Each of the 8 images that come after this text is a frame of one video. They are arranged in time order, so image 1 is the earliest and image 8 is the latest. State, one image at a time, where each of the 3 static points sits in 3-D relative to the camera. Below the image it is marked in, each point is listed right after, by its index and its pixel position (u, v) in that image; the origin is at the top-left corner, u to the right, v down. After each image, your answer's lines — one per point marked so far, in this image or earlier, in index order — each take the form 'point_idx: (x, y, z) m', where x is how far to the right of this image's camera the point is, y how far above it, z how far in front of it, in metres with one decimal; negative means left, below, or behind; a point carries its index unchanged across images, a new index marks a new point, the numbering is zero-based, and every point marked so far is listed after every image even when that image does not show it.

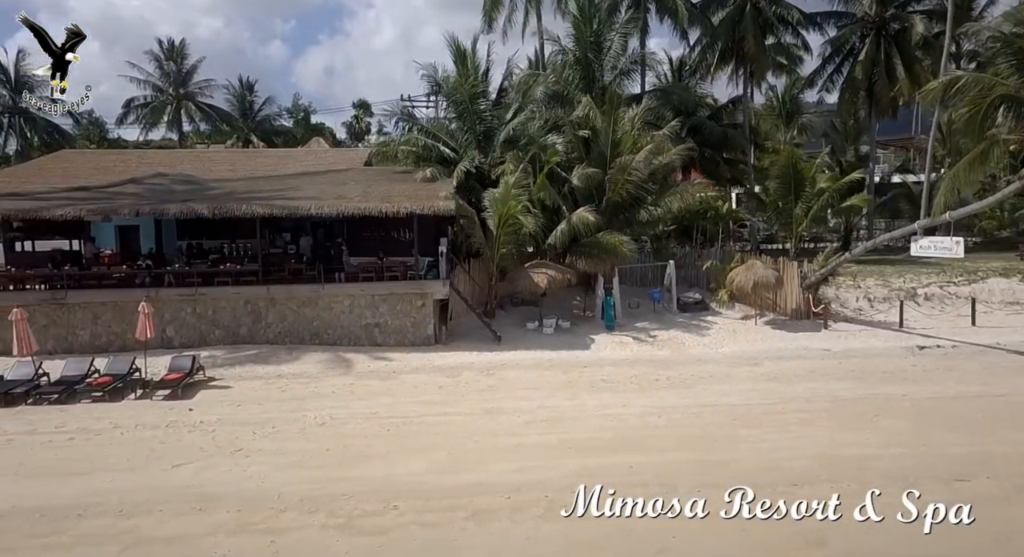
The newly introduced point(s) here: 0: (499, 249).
0: (-0.3, +0.7, +15.2) m
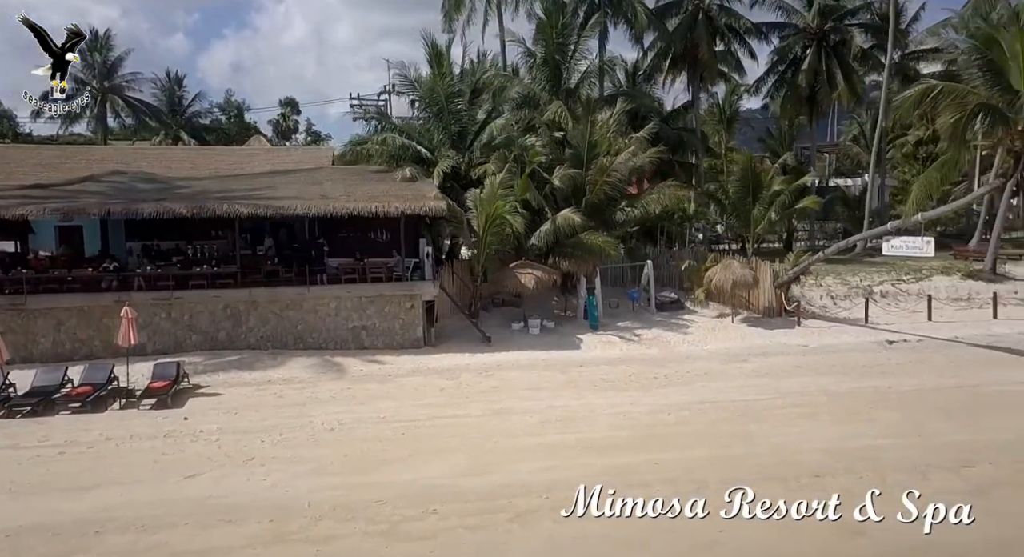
0: (-0.7, +0.7, +15.1) m
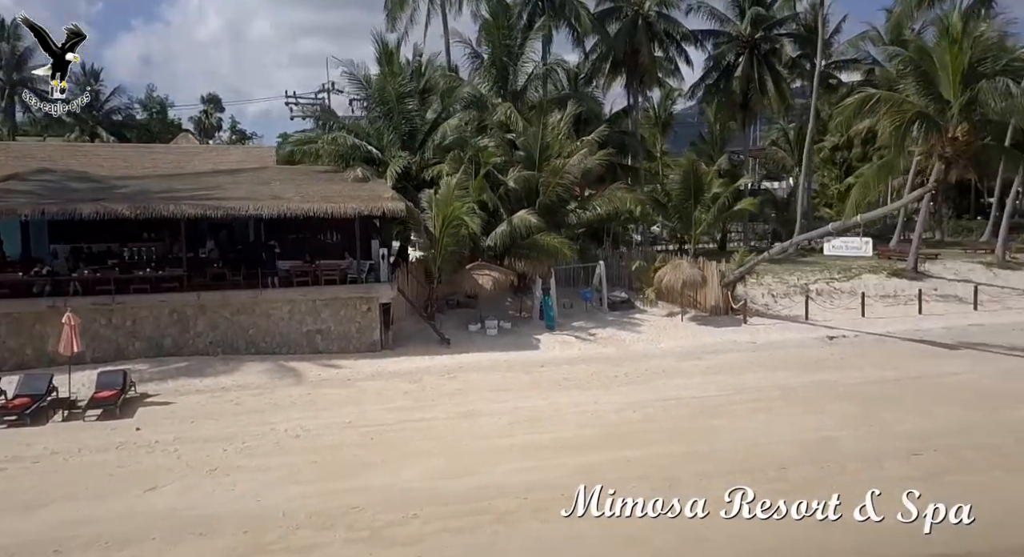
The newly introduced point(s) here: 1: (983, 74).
0: (-1.7, +0.7, +15.0) m
1: (+10.0, +4.3, +12.9) m
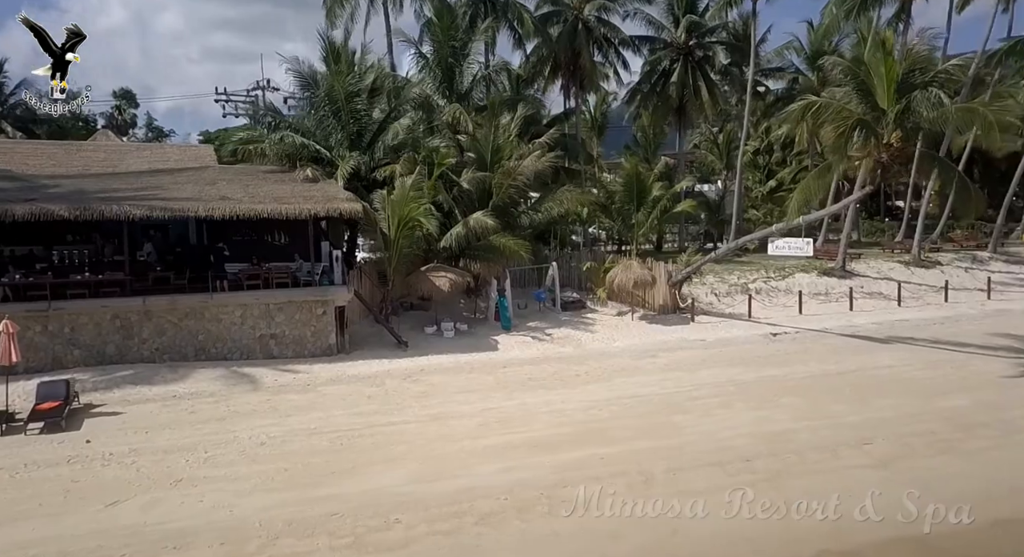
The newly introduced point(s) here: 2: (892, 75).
0: (-2.8, +0.6, +14.9) m
1: (+9.1, +4.4, +13.9) m
2: (+8.4, +4.5, +13.6) m
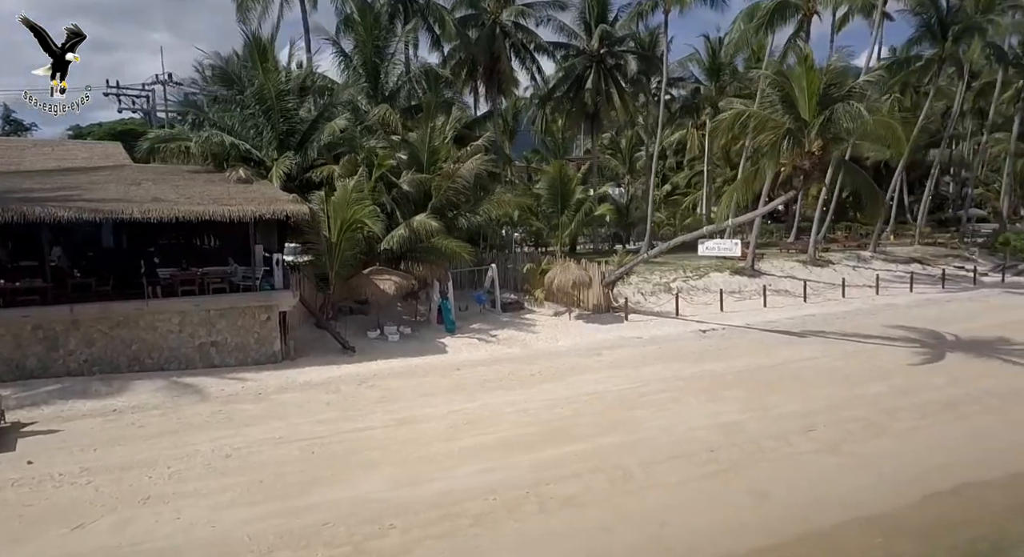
0: (-4.0, +0.5, +14.6) m
1: (+7.8, +4.4, +15.2) m
2: (+7.1, +4.6, +14.9) m
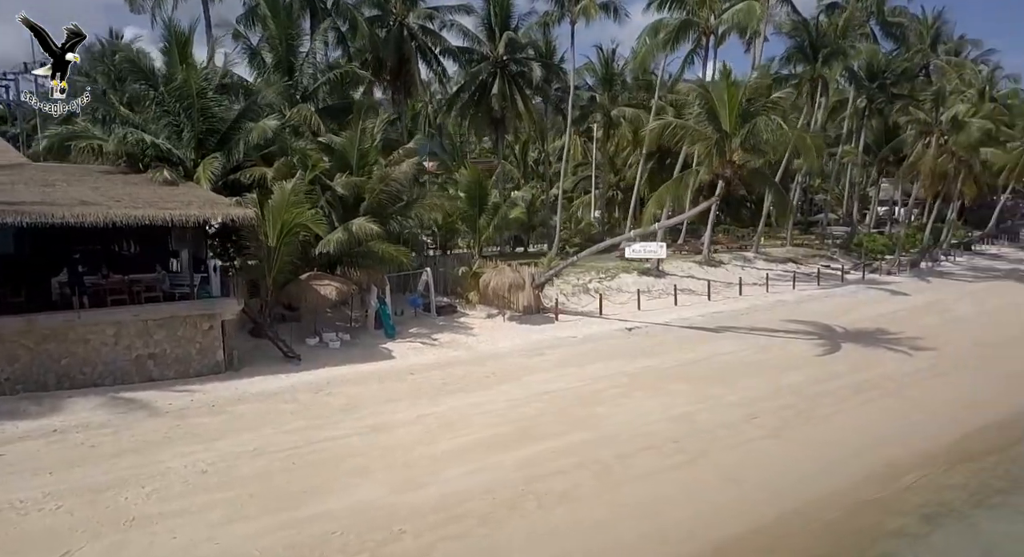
0: (-5.3, +0.4, +14.1) m
1: (+6.2, +4.4, +16.7) m
2: (+5.6, +4.6, +16.3) m
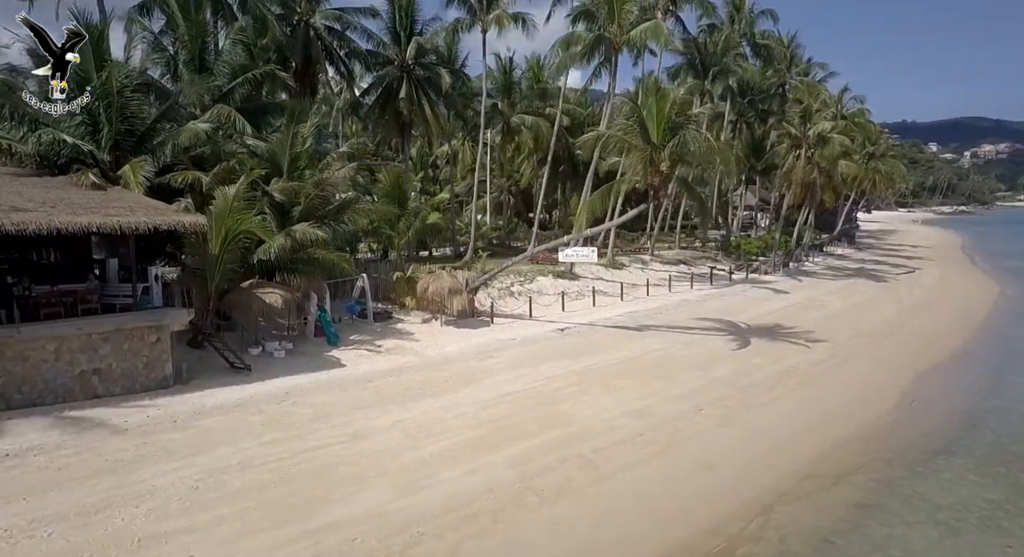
0: (-6.4, +0.2, +13.6) m
1: (+4.5, +4.3, +18.0) m
2: (+4.0, +4.5, +17.5) m
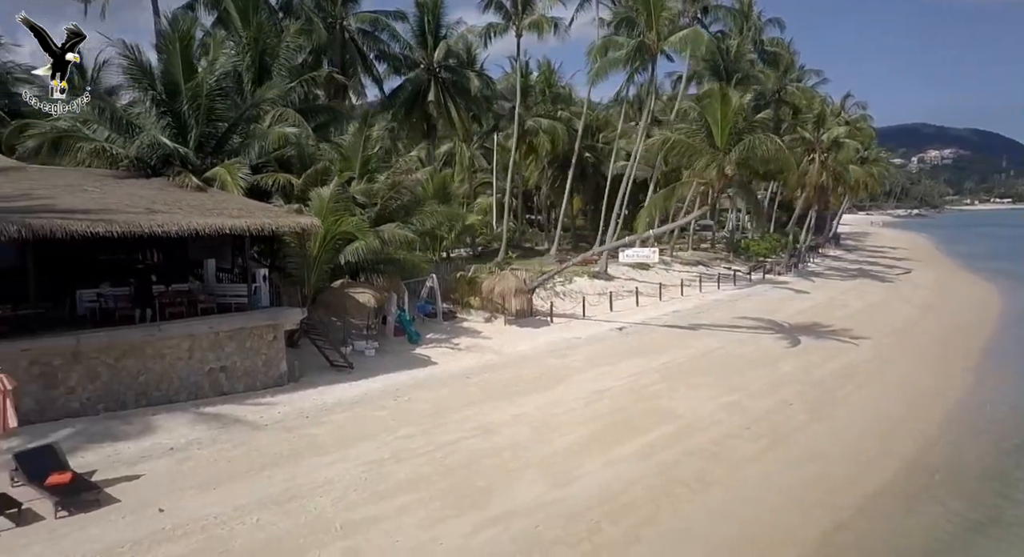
0: (-4.4, +0.2, +14.0) m
1: (+6.6, +4.3, +18.3) m
2: (+6.1, +4.5, +17.8) m
